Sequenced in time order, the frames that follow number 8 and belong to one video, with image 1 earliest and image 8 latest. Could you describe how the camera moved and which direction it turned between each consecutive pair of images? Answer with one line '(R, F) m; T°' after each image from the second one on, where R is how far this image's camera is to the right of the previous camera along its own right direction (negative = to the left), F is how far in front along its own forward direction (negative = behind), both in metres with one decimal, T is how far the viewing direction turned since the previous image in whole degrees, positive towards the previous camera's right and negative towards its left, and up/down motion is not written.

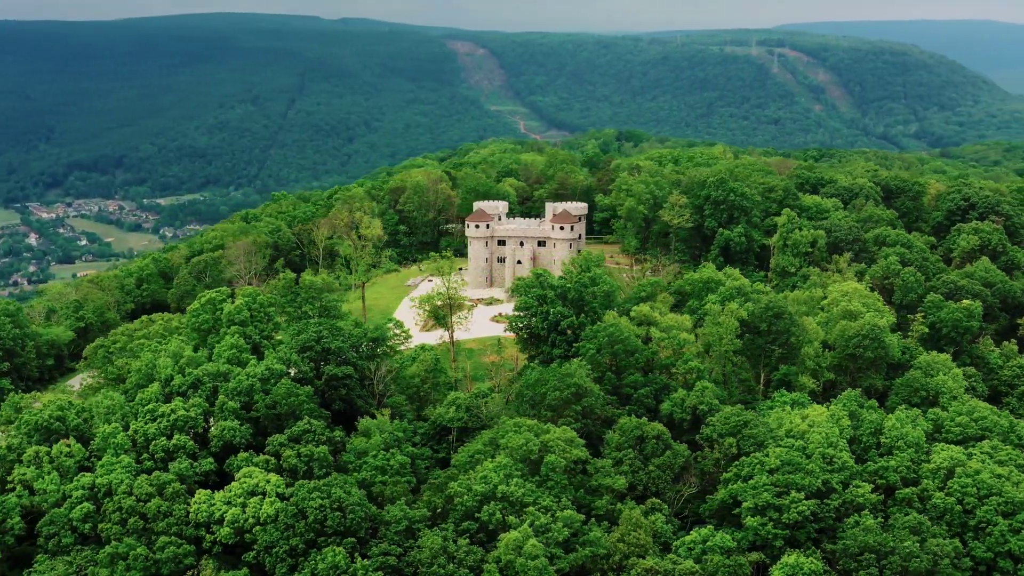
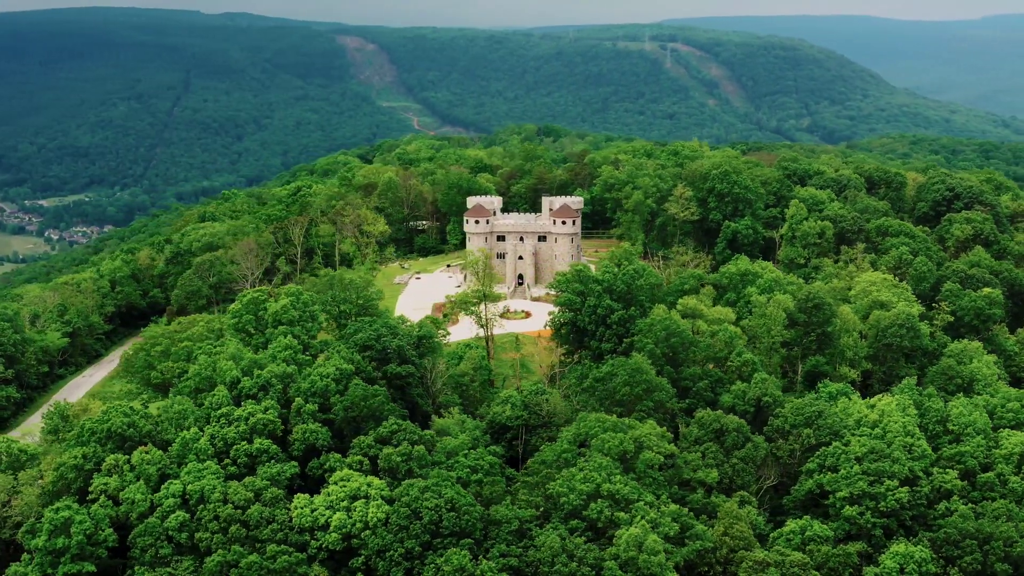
(-7.8, +1.0) m; +5°
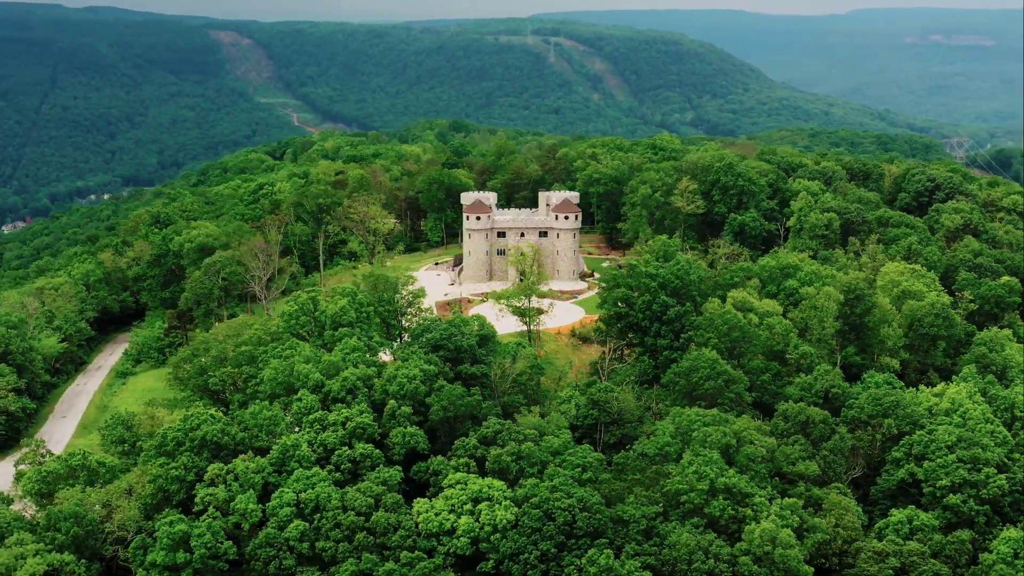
(-8.7, +1.2) m; +6°
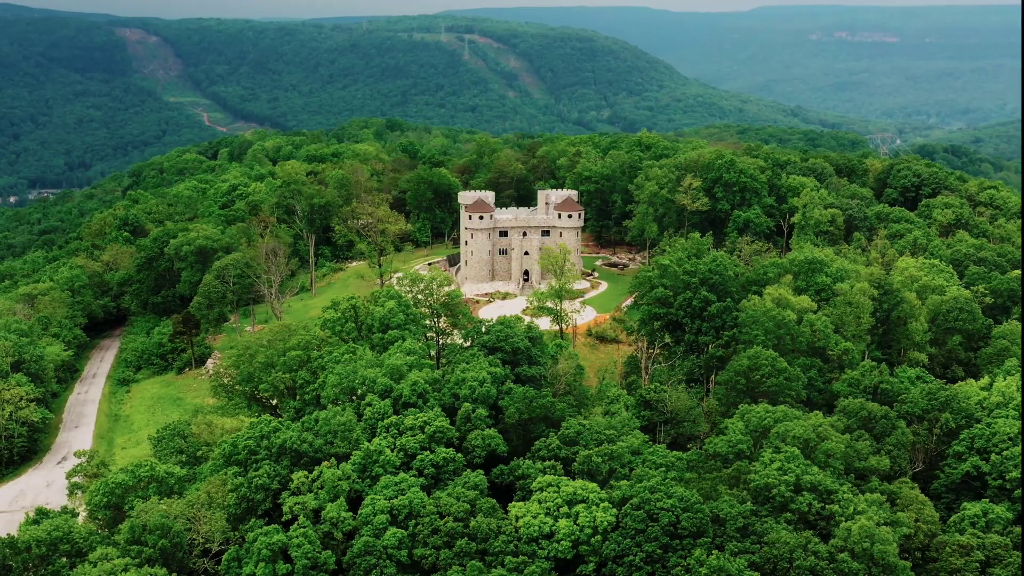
(-6.4, +0.7) m; +4°
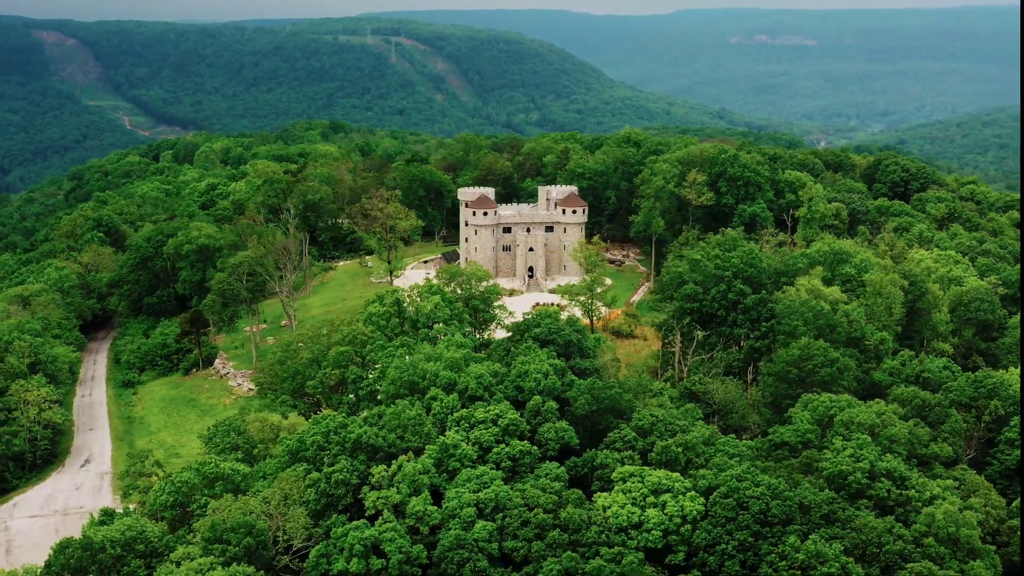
(-5.6, +0.7) m; +4°
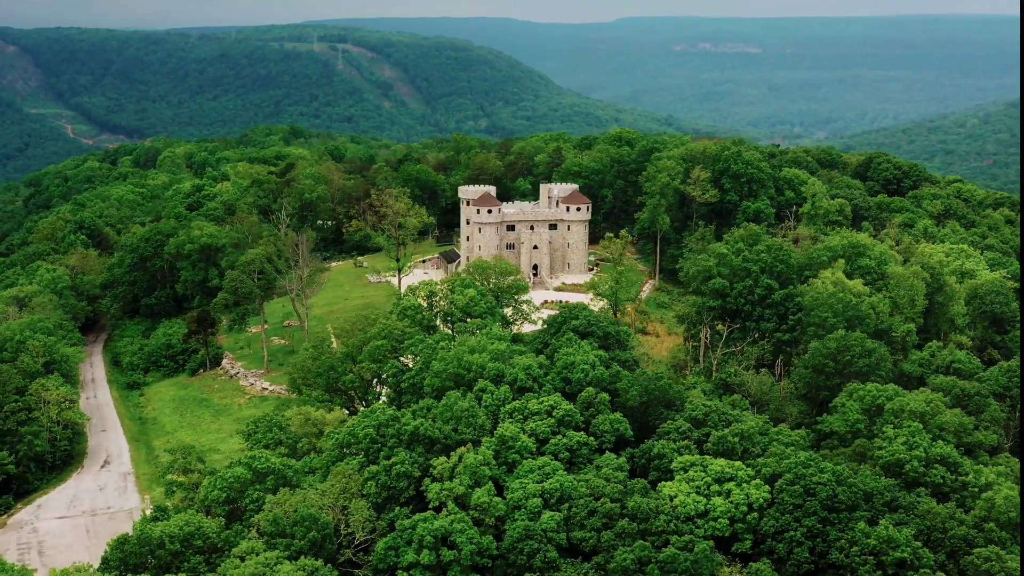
(-4.1, +0.6) m; +3°
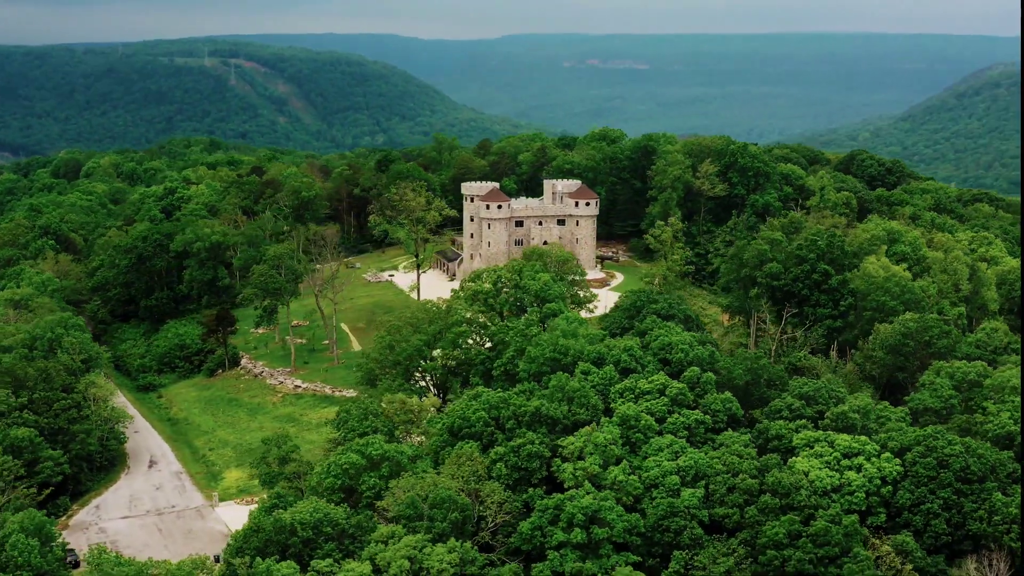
(-8.1, +1.4) m; +5°
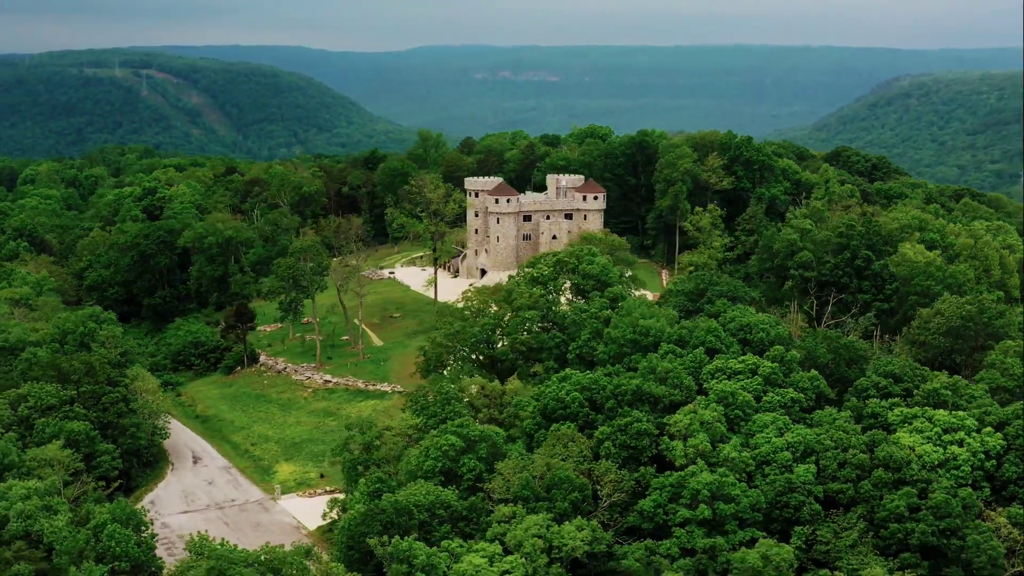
(-6.5, +1.0) m; +4°
